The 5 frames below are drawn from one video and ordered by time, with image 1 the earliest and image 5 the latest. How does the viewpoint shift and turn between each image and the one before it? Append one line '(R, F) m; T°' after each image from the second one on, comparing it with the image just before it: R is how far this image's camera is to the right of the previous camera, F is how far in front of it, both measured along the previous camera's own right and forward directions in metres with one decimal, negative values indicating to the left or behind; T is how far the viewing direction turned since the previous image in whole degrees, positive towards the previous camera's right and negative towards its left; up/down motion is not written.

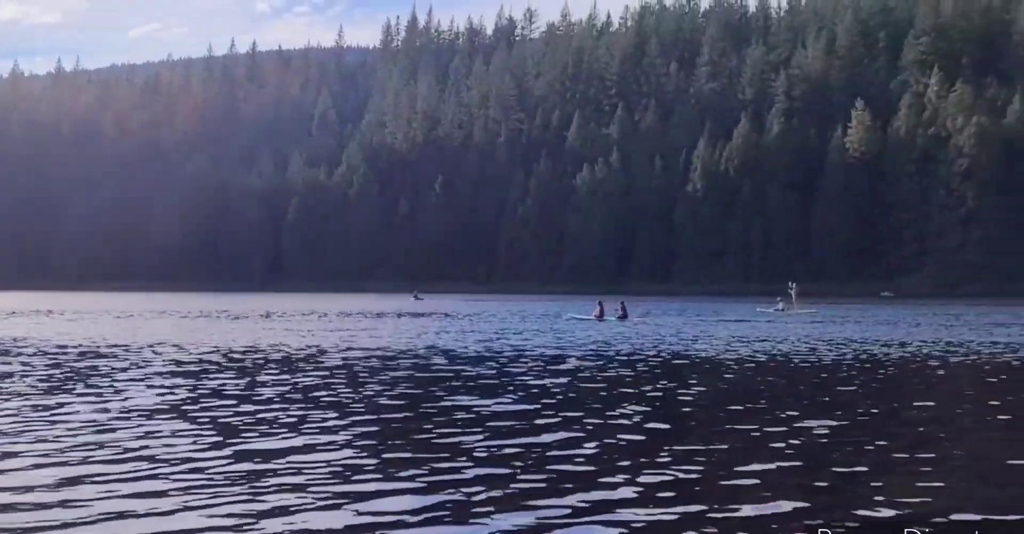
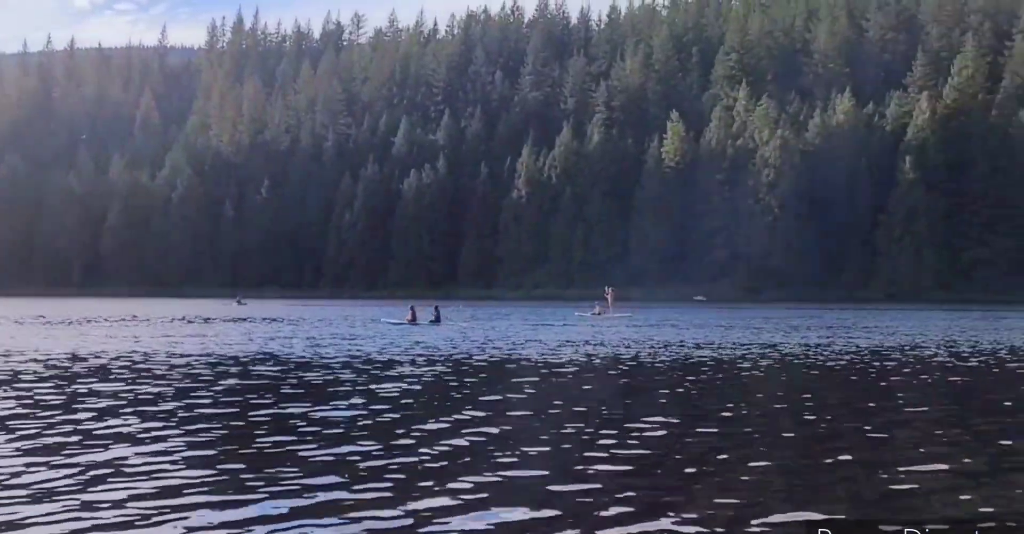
(+0.6, -1.3) m; +8°
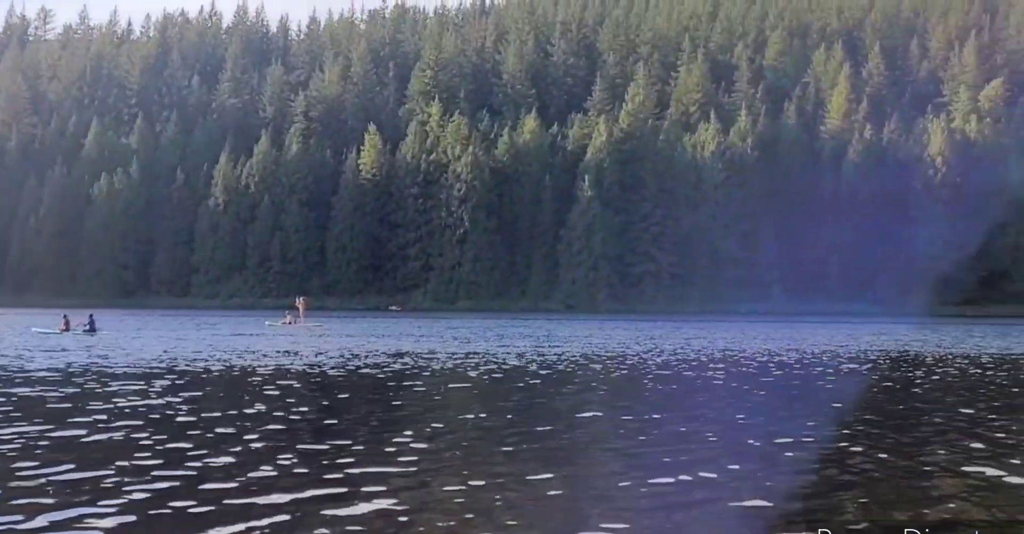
(+1.3, -1.5) m; +14°
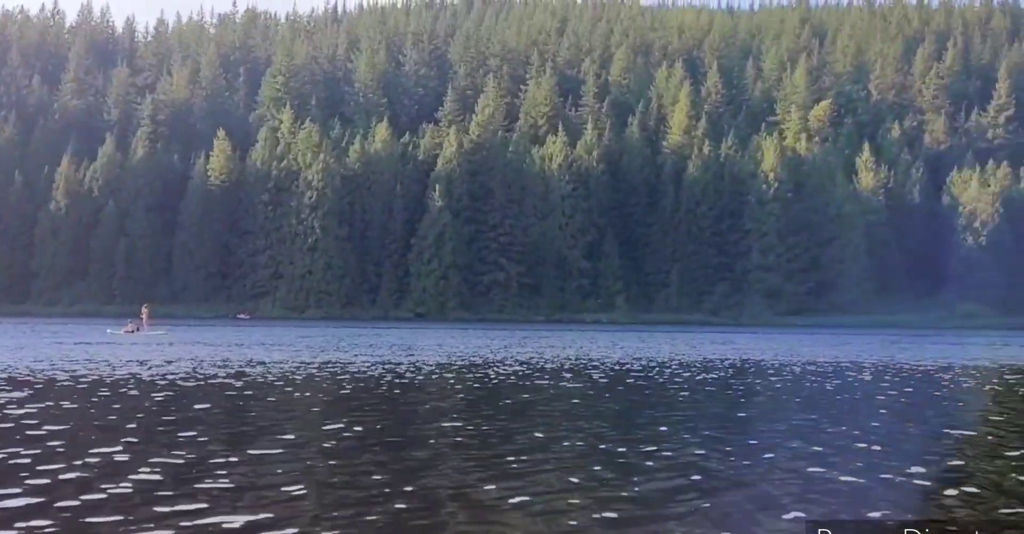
(+0.4, -0.8) m; +7°
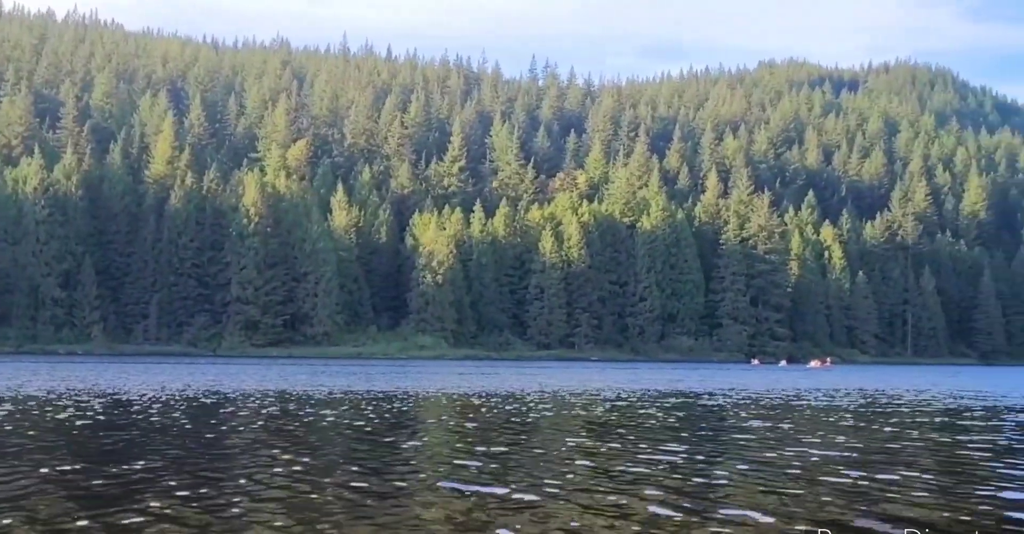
(+1.2, -2.0) m; +23°
